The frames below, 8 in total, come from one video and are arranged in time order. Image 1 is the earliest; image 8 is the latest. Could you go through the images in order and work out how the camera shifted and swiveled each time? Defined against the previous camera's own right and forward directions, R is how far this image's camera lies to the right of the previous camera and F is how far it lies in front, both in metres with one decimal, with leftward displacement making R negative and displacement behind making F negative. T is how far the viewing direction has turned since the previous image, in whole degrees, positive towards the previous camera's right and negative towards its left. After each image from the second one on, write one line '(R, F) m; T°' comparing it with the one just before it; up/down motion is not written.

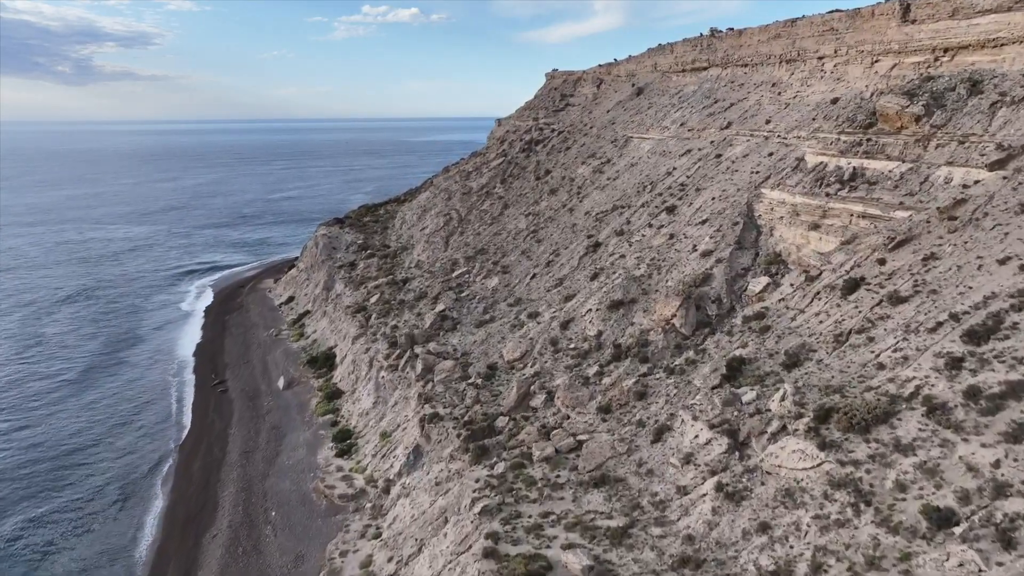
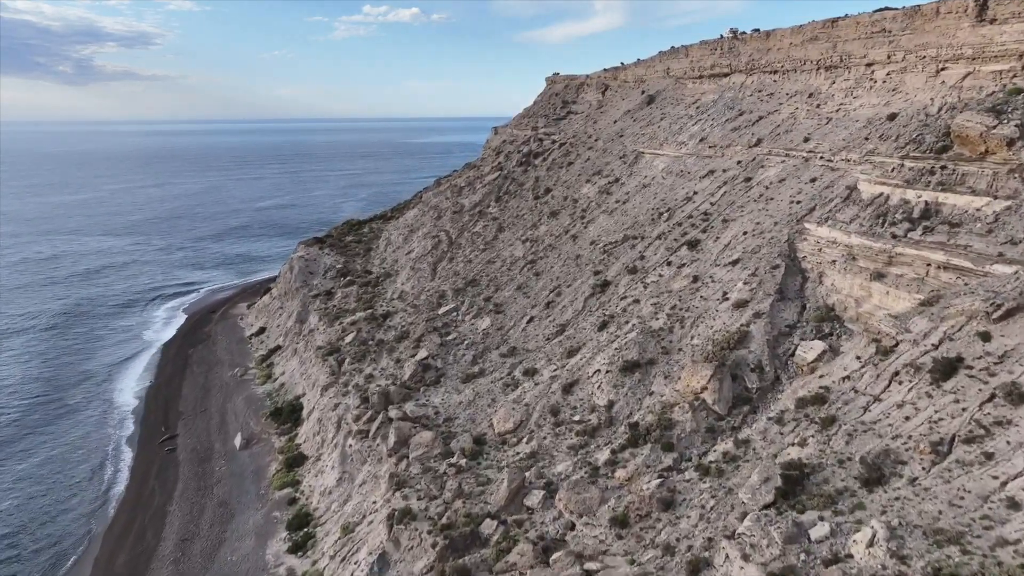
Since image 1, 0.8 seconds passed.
(+0.3, +4.0) m; 0°
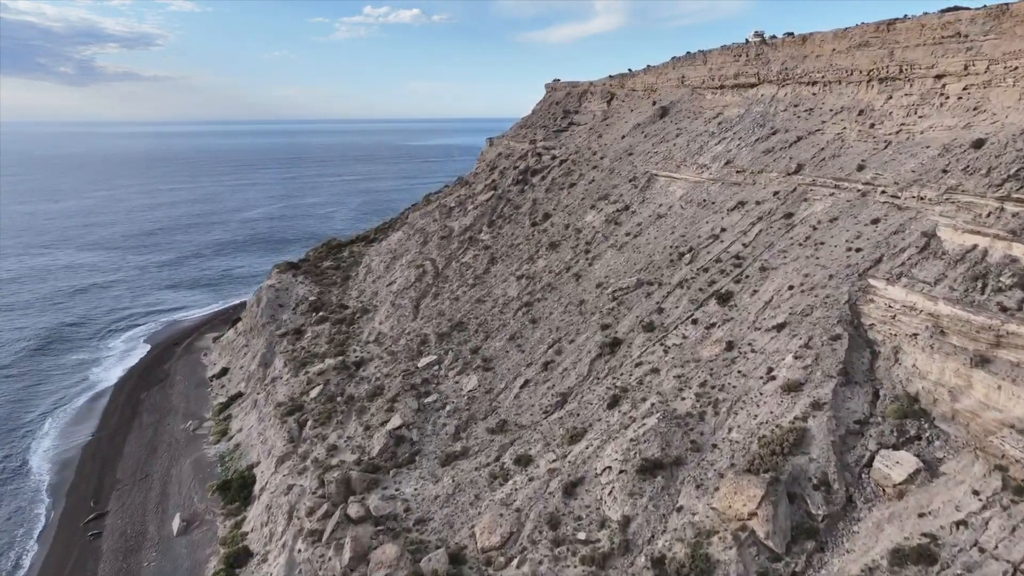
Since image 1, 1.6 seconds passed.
(+0.3, +4.0) m; 0°
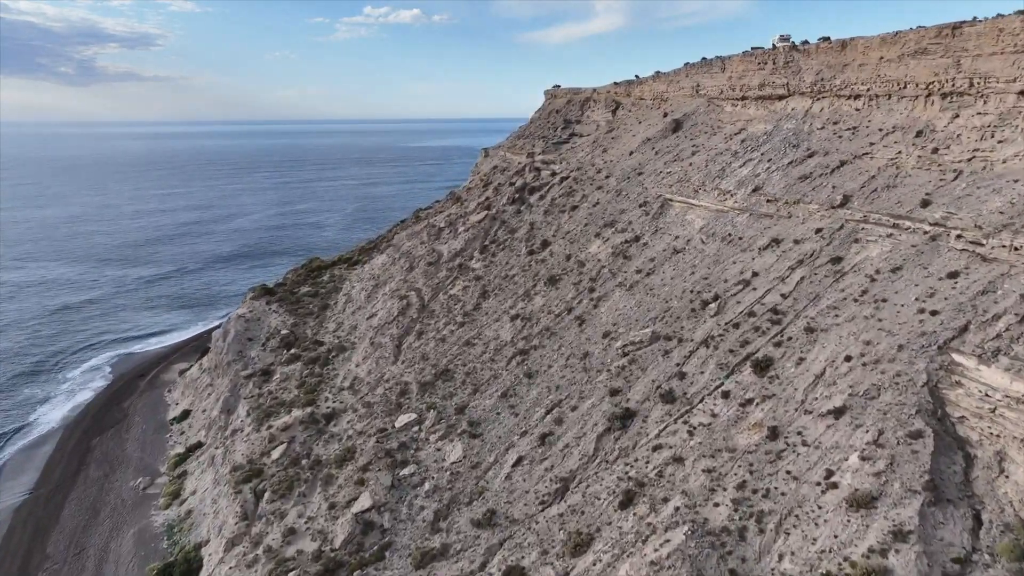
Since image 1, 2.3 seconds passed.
(+0.3, +3.3) m; 0°
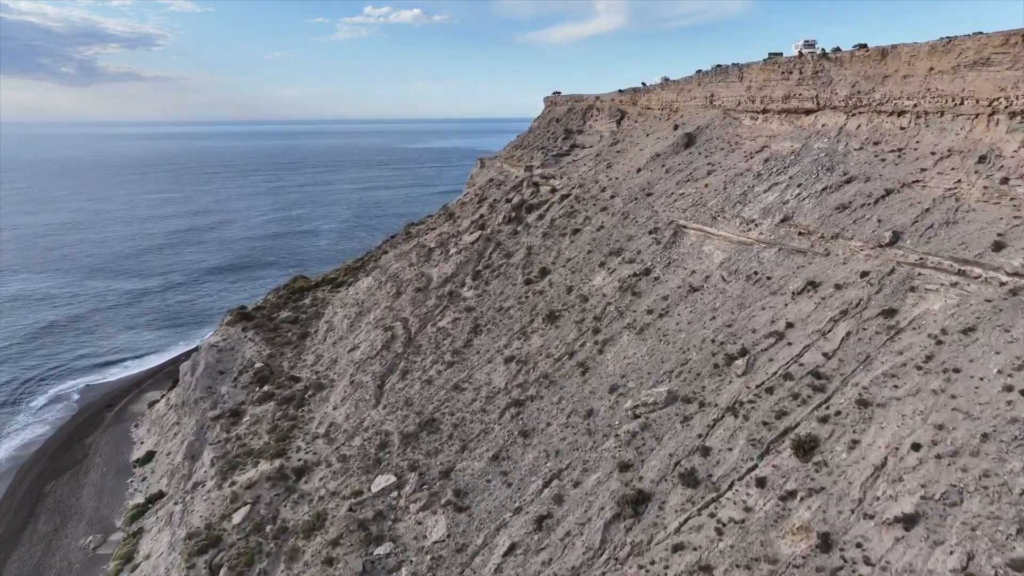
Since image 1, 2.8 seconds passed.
(+0.2, +2.5) m; 0°
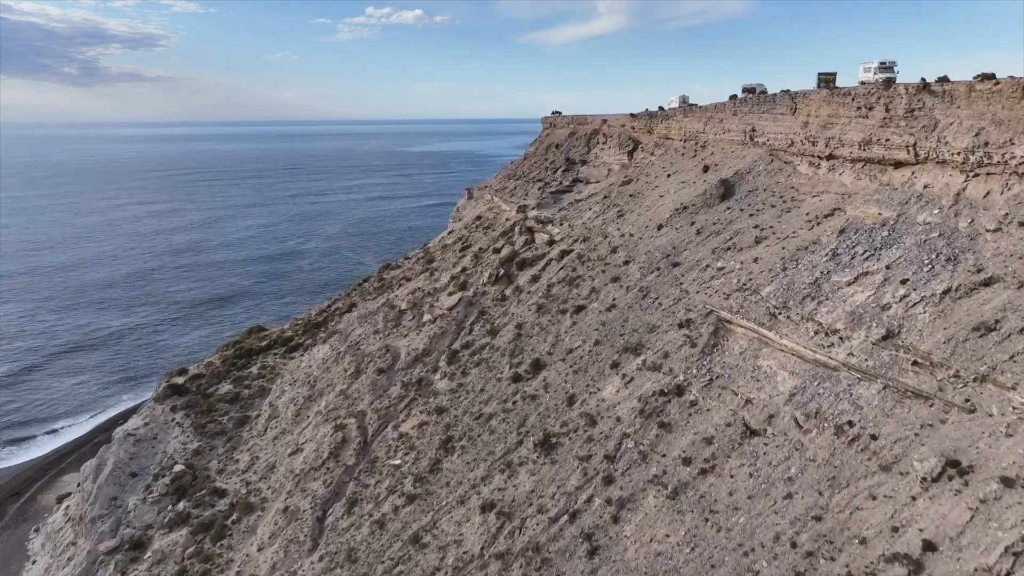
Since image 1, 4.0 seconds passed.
(+0.5, +5.5) m; 0°
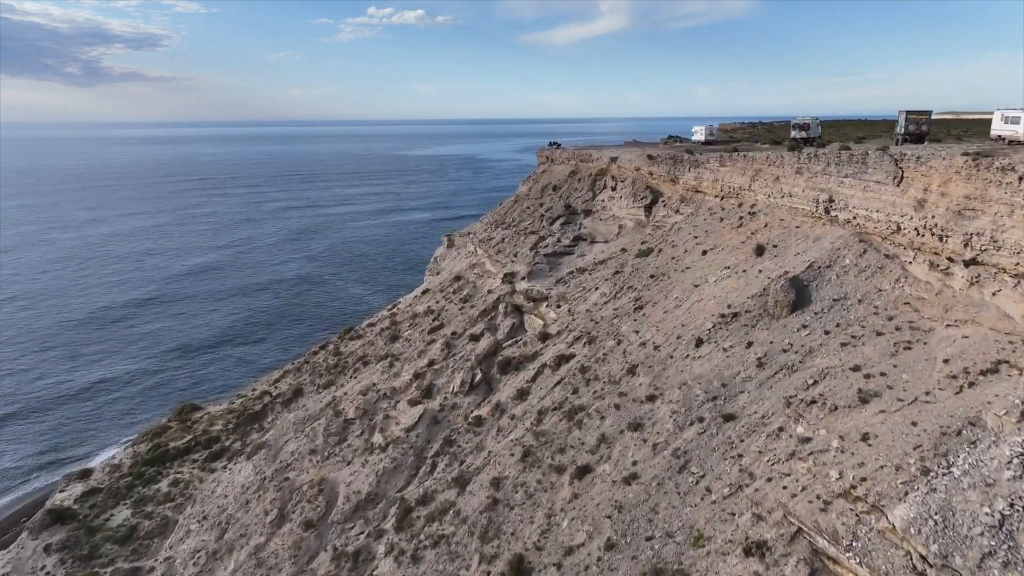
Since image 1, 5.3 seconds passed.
(+0.6, +5.9) m; 0°
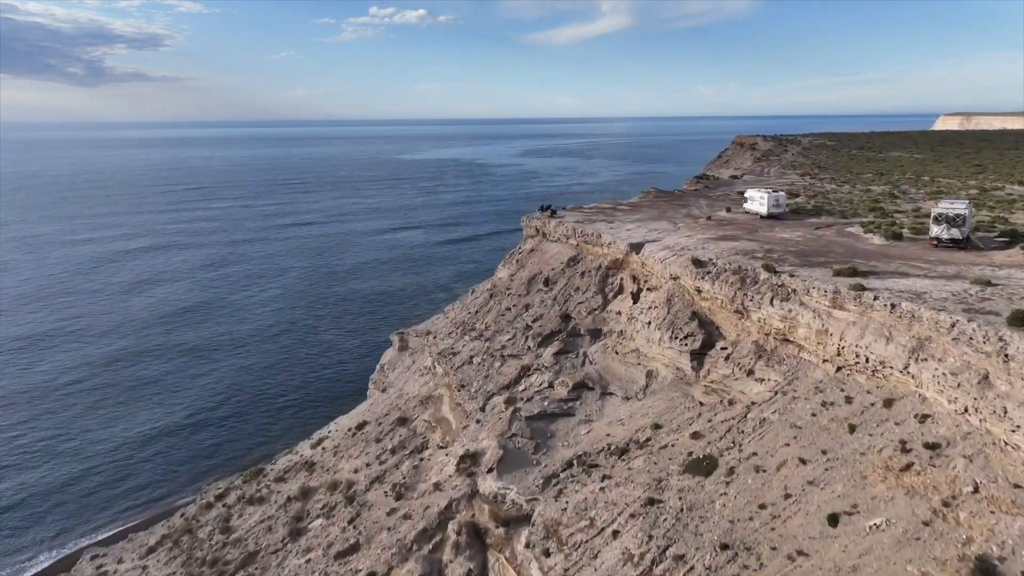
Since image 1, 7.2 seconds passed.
(+0.8, +8.2) m; 0°
